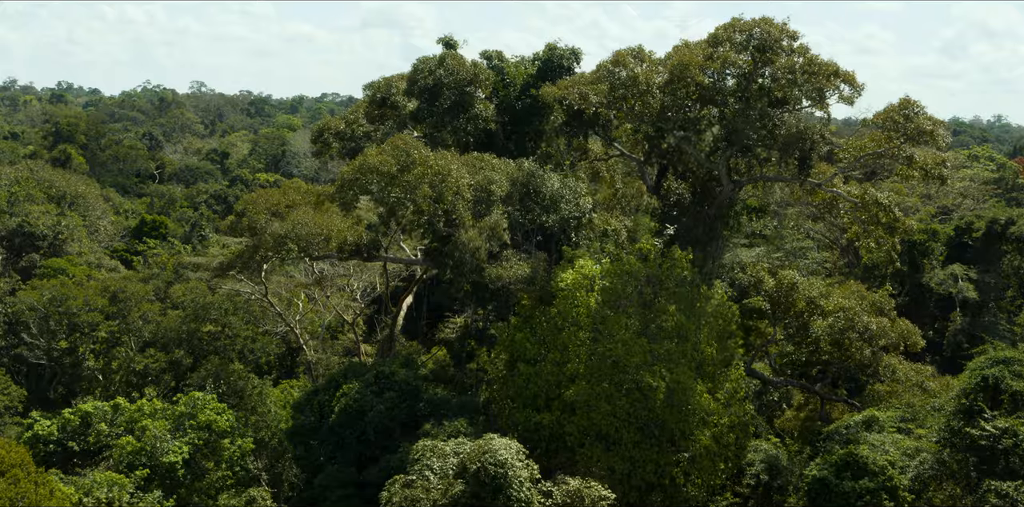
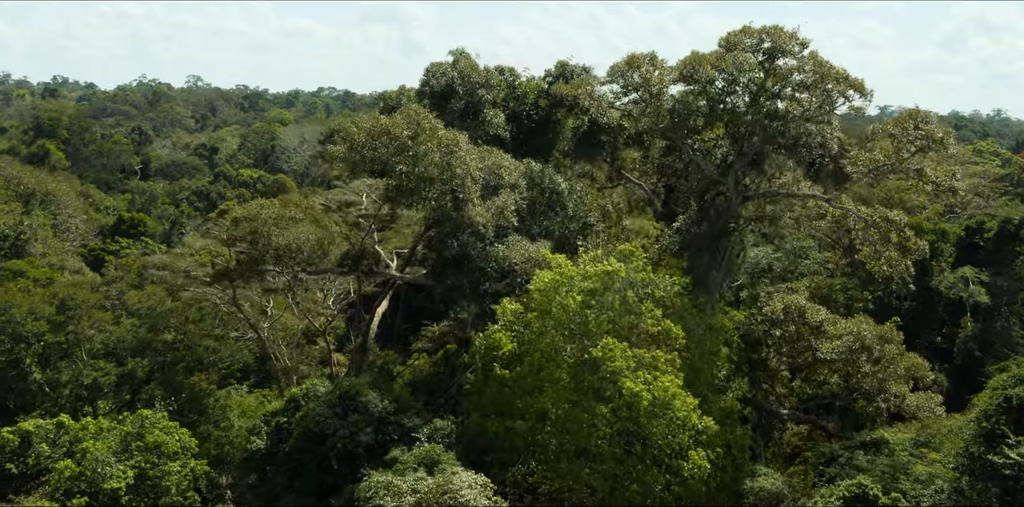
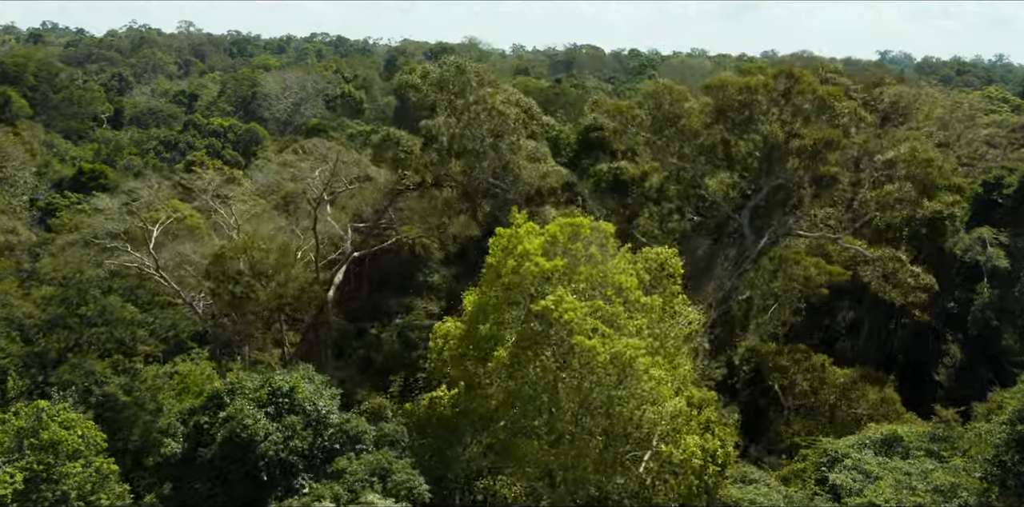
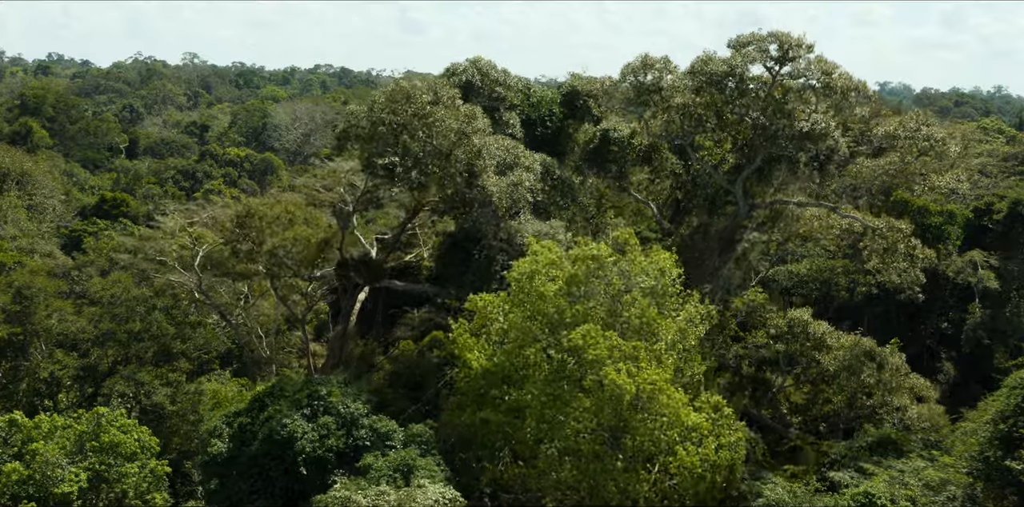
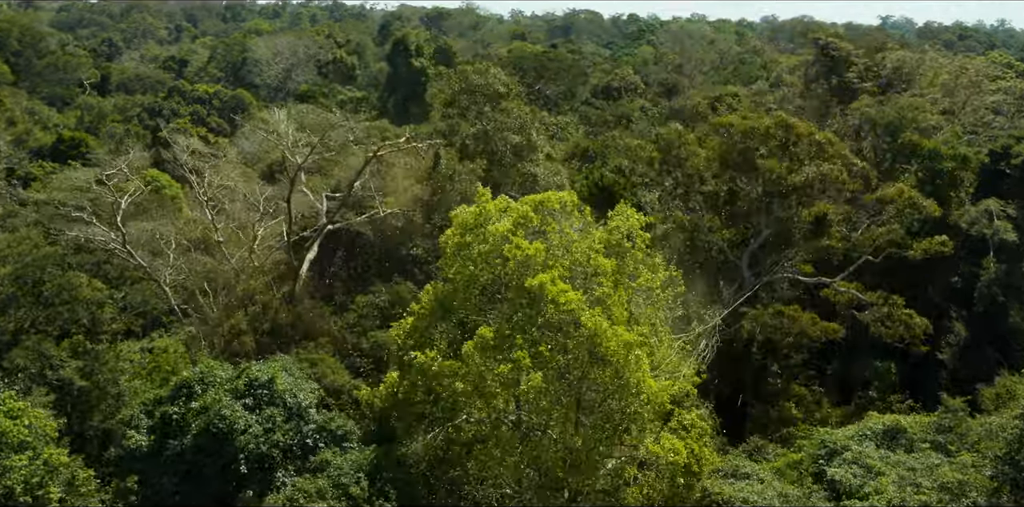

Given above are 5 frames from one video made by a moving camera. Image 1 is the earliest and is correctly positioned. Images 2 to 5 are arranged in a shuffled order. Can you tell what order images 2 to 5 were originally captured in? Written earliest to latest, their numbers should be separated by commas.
2, 4, 3, 5
